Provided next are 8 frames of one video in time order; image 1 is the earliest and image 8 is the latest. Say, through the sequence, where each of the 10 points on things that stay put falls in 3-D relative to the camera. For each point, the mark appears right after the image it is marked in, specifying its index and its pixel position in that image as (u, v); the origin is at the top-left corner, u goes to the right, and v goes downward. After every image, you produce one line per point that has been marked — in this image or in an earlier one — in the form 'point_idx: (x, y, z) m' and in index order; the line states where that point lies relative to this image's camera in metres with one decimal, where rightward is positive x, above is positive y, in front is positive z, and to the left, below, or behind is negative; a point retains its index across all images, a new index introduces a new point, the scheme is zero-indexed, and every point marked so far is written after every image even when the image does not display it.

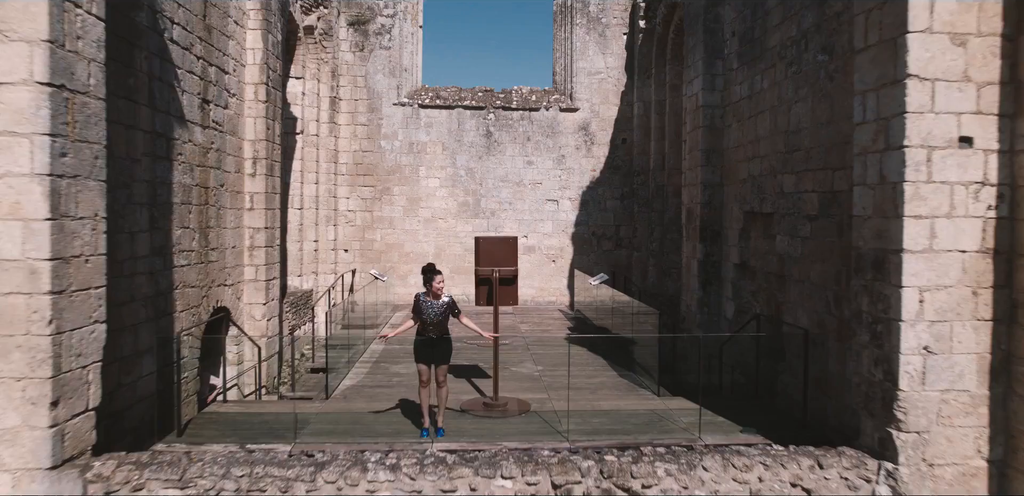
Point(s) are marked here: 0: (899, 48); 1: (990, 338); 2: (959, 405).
0: (+2.5, +1.3, +2.6) m
1: (+3.1, -0.6, +2.6) m
2: (+2.9, -1.0, +2.6) m
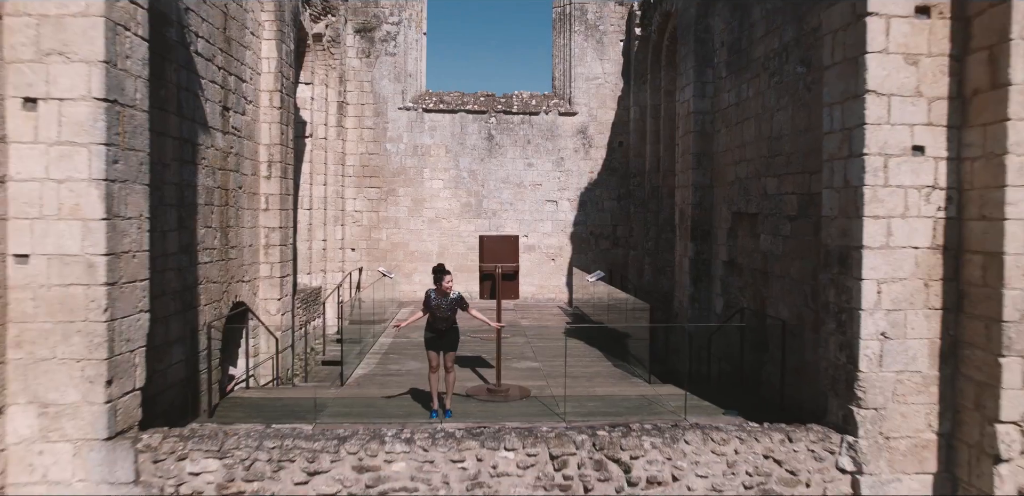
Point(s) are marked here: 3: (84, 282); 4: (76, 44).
0: (+2.6, +1.3, +2.9) m
1: (+3.1, -0.6, +2.9) m
2: (+2.9, -1.0, +2.9) m
3: (-3.0, -0.2, +2.8) m
4: (-3.0, +1.4, +2.8) m
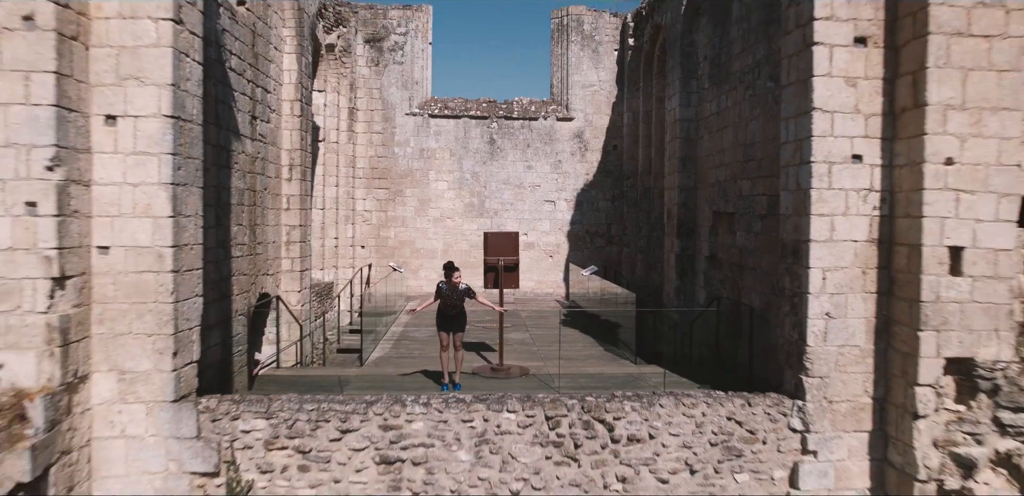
0: (+2.6, +1.4, +3.5) m
1: (+3.1, -0.5, +3.5) m
2: (+2.9, -0.9, +3.5) m
3: (-2.9, -0.2, +3.4) m
4: (-3.0, +1.5, +3.3) m
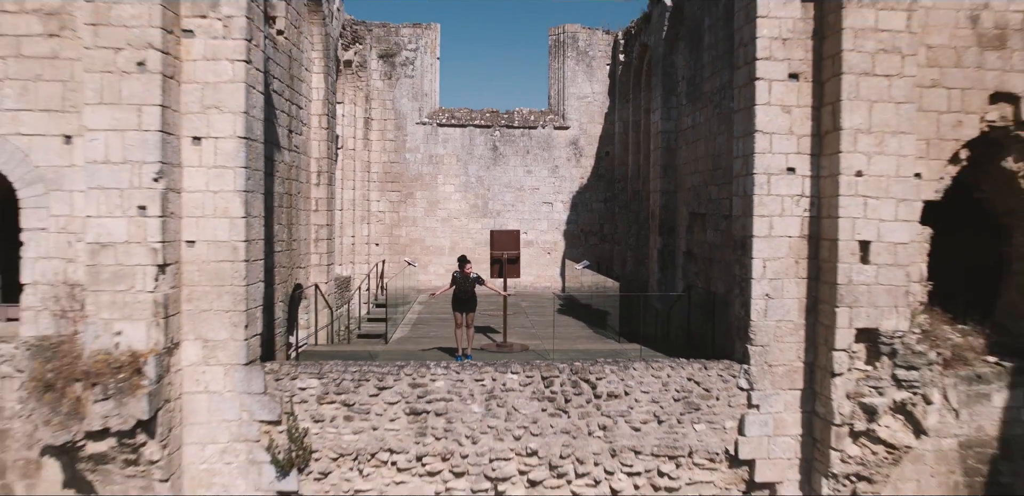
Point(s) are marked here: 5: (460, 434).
0: (+2.6, +1.5, +4.4) m
1: (+3.1, -0.4, +4.3) m
2: (+2.9, -0.9, +4.3) m
3: (-2.9, -0.1, +4.3) m
4: (-2.9, +1.5, +4.2) m
5: (-0.5, -1.9, +4.2) m
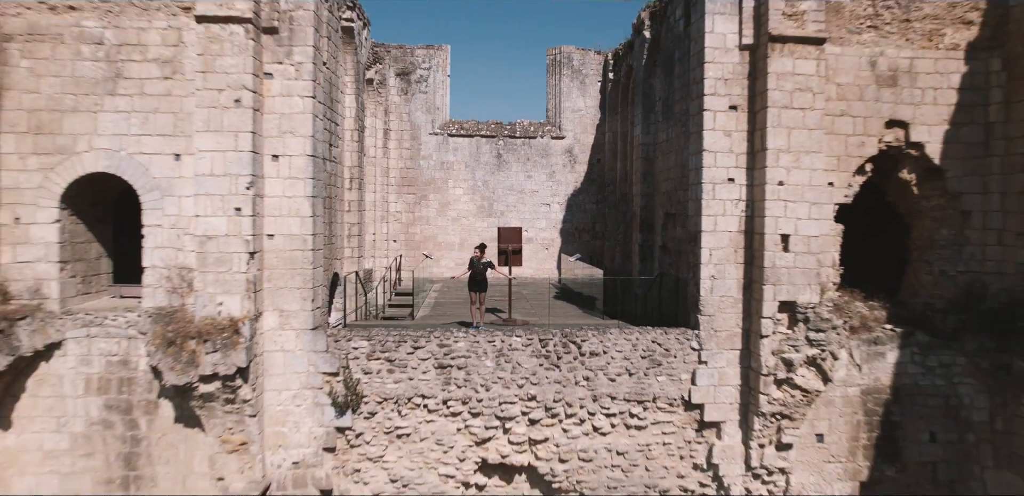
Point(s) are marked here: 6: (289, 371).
0: (+2.7, +1.6, +5.7) m
1: (+3.2, -0.3, +5.6) m
2: (+3.0, -0.8, +5.6) m
3: (-2.9, 0.0, +5.6) m
4: (-2.9, +1.6, +5.5) m
5: (-0.5, -1.8, +5.5) m
6: (-3.0, -1.7, +5.5) m
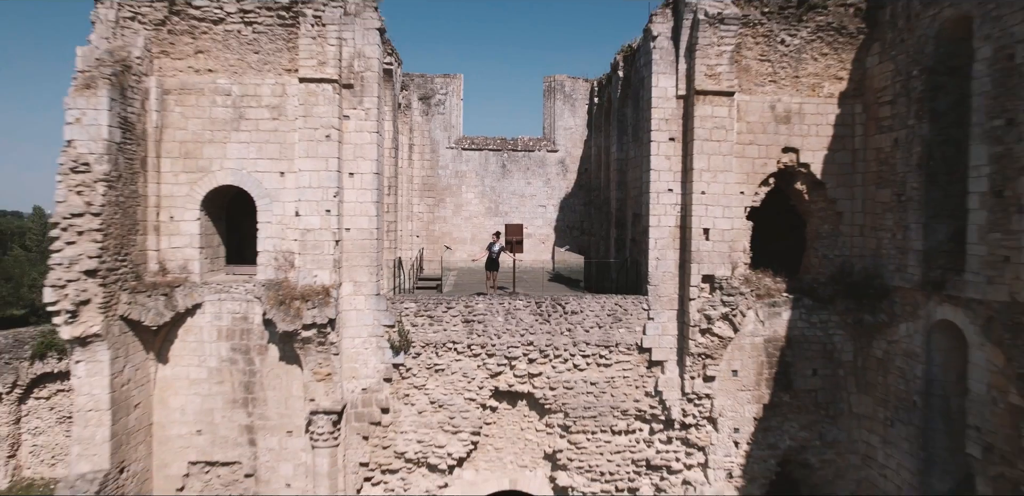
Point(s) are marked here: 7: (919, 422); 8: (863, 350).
0: (+2.7, +1.8, +8.0) m
1: (+3.3, -0.1, +8.0) m
2: (+3.1, -0.6, +8.0) m
3: (-2.8, +0.2, +7.9) m
4: (-2.8, +1.8, +7.9) m
5: (-0.4, -1.6, +7.9) m
6: (-2.9, -1.5, +7.8) m
7: (+6.8, -2.9, +6.8) m
8: (+6.7, -1.9, +7.7) m
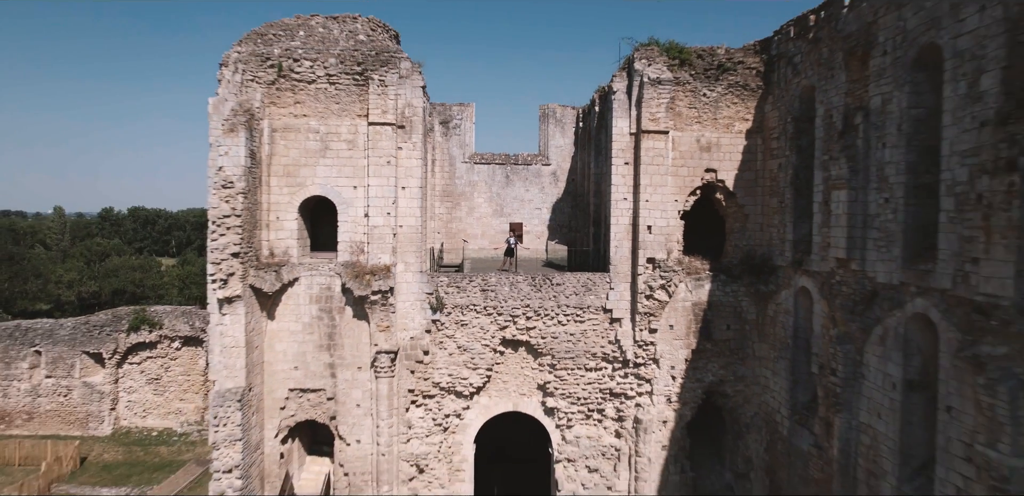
0: (+2.8, +2.0, +11.4) m
1: (+3.3, +0.1, +11.3) m
2: (+3.2, -0.3, +11.3) m
3: (-2.7, +0.4, +11.2) m
4: (-2.7, +2.1, +11.2) m
5: (-0.3, -1.4, +11.2) m
6: (-2.8, -1.2, +11.1) m
7: (+6.9, -2.7, +10.1) m
8: (+6.8, -1.7, +11.1) m
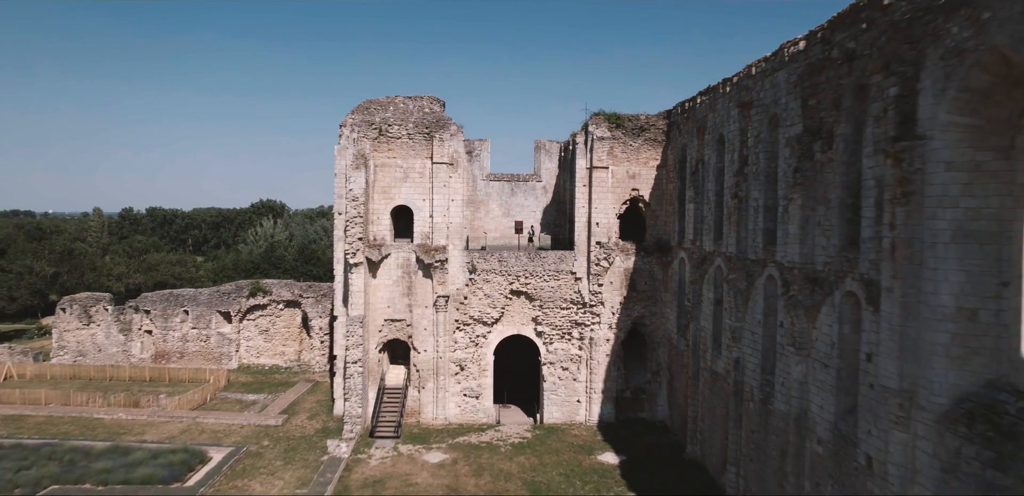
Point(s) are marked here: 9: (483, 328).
0: (+3.0, +2.5, +18.8) m
1: (+3.6, +0.7, +18.8) m
2: (+3.4, +0.2, +18.8) m
3: (-2.5, +1.0, +18.7) m
4: (-2.5, +2.6, +18.7) m
5: (-0.1, -0.9, +18.7) m
6: (-2.6, -0.7, +18.6) m
7: (+7.1, -2.1, +17.6) m
8: (+7.0, -1.2, +18.6) m
9: (-1.4, -3.7, +18.8) m
